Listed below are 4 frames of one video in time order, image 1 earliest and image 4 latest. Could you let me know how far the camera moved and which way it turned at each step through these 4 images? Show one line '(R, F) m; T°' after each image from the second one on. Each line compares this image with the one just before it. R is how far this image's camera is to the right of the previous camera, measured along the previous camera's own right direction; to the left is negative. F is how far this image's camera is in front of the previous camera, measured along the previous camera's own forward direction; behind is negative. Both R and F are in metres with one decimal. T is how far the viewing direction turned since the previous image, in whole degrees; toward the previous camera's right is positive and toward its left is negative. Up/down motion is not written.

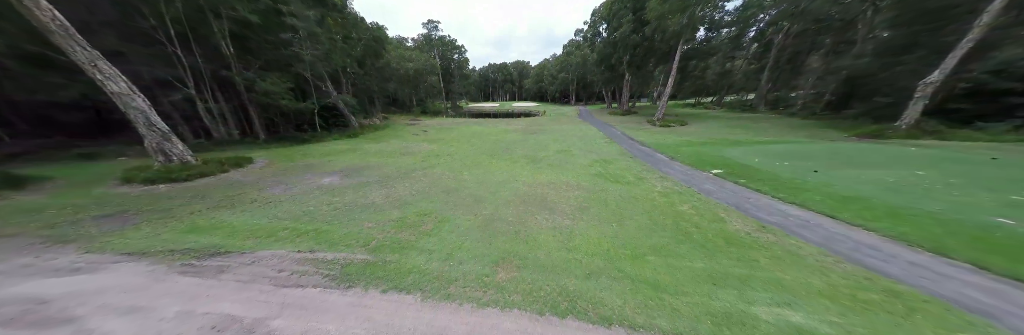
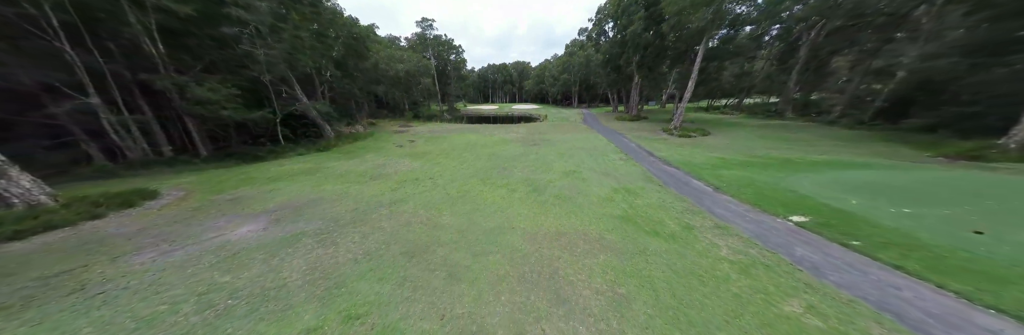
(+0.1, +1.7) m; 0°
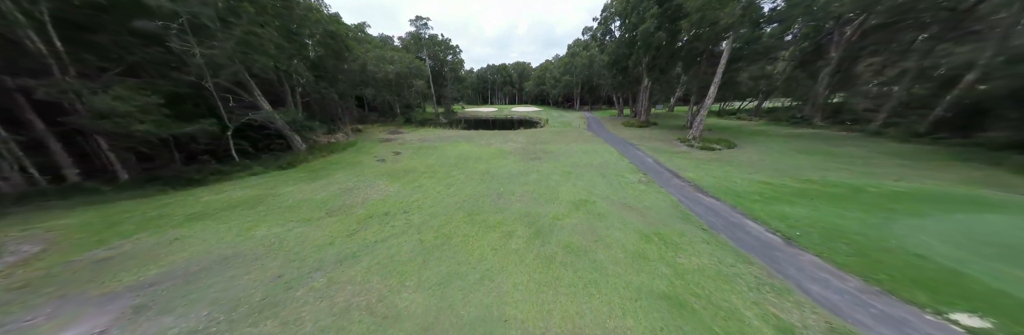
(+0.1, +1.5) m; 0°
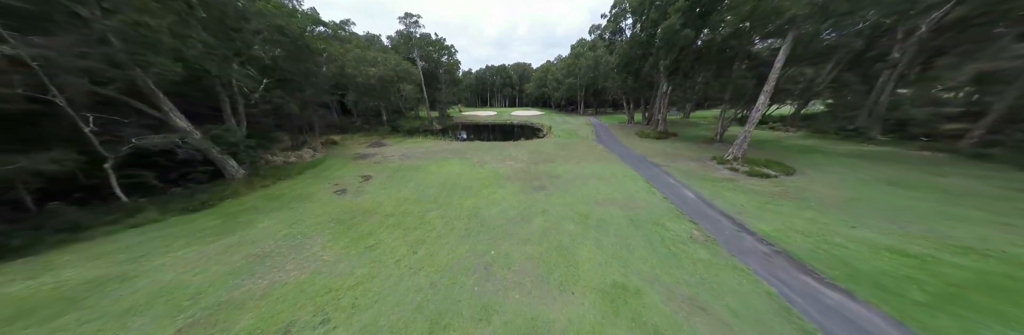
(+0.1, +2.3) m; 0°
